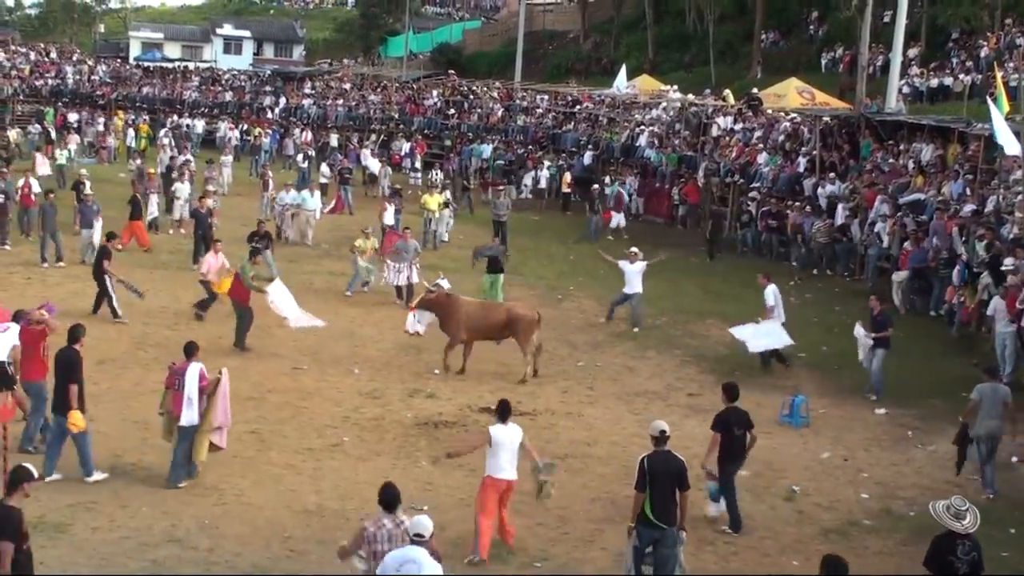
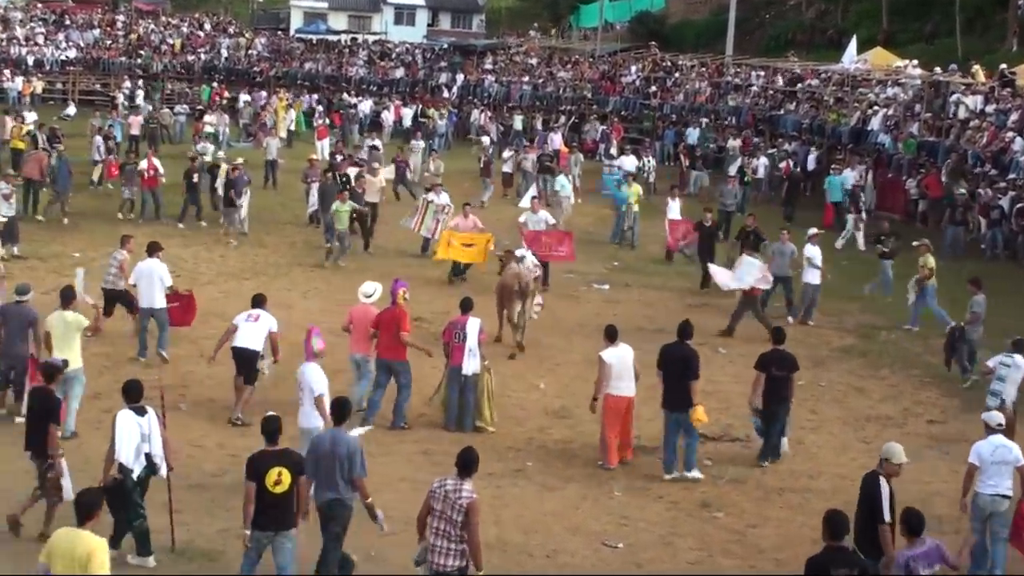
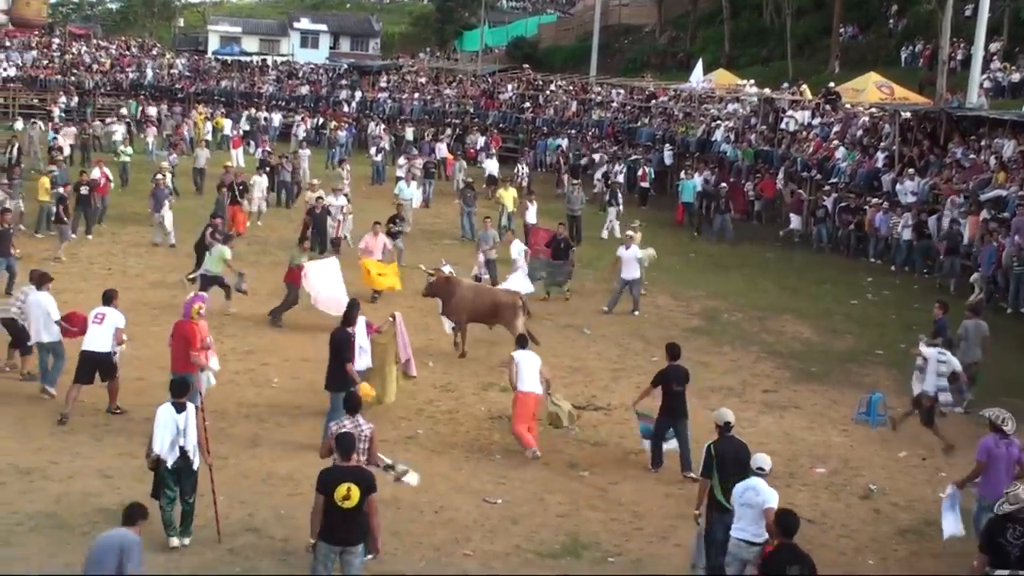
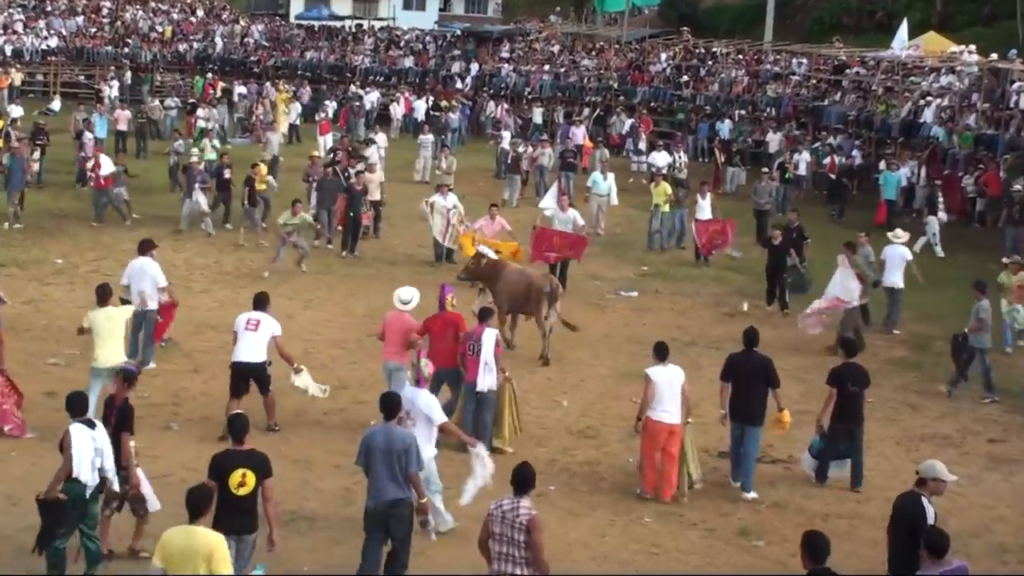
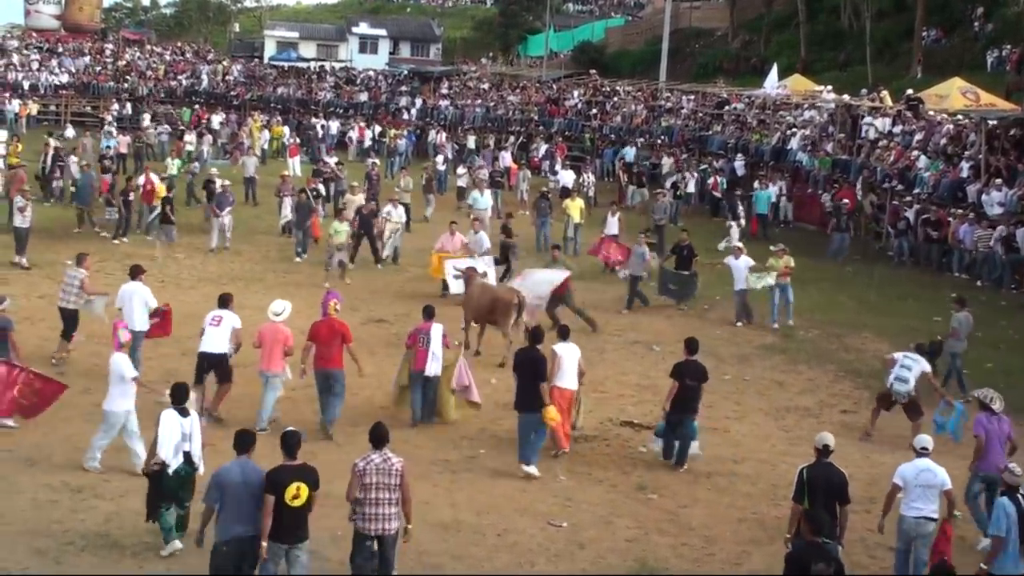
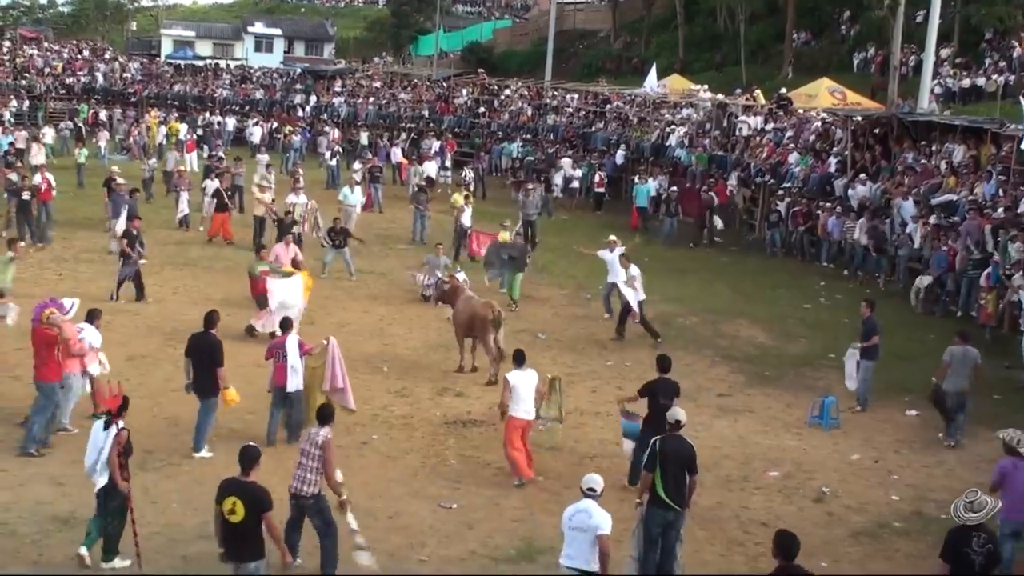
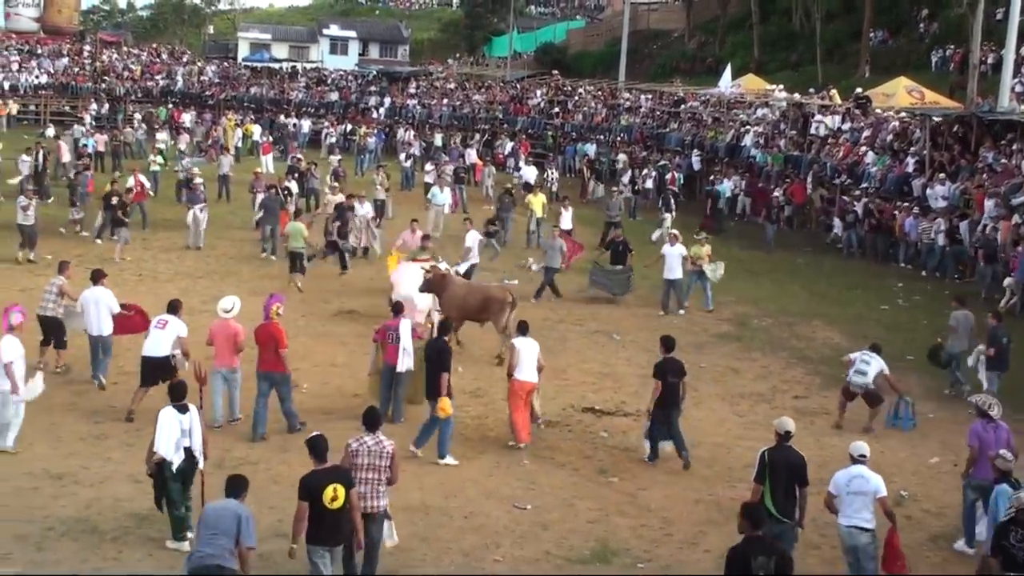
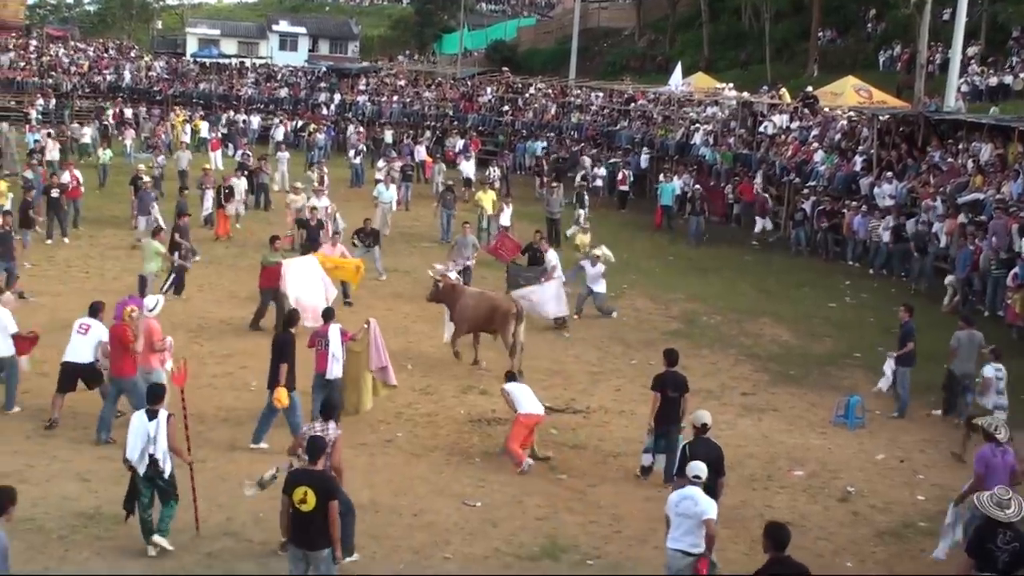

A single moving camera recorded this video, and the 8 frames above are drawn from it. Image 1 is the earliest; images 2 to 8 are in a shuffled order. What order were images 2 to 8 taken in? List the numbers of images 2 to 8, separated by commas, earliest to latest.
6, 8, 3, 7, 5, 2, 4
